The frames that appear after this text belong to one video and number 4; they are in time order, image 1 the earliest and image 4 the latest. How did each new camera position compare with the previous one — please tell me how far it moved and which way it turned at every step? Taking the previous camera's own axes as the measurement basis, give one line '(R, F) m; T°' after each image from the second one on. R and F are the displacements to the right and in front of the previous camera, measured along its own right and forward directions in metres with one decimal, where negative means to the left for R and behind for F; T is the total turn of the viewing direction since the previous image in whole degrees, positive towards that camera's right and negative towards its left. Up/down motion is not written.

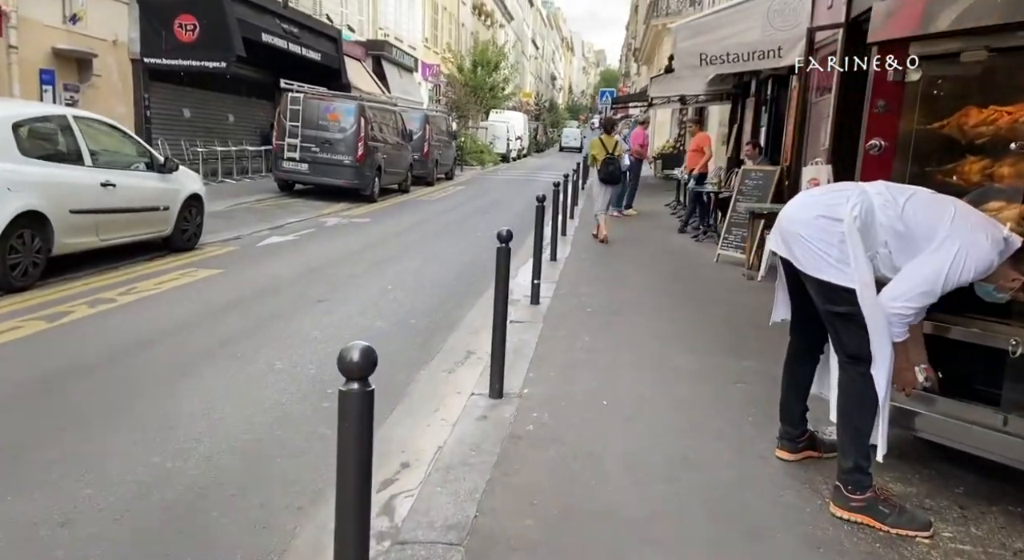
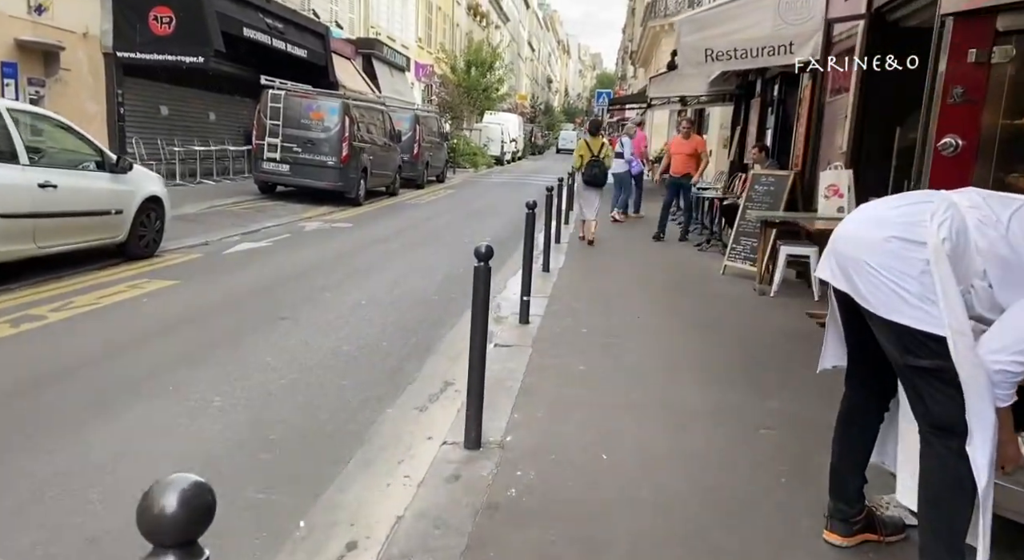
(+0.1, +0.8) m; 0°
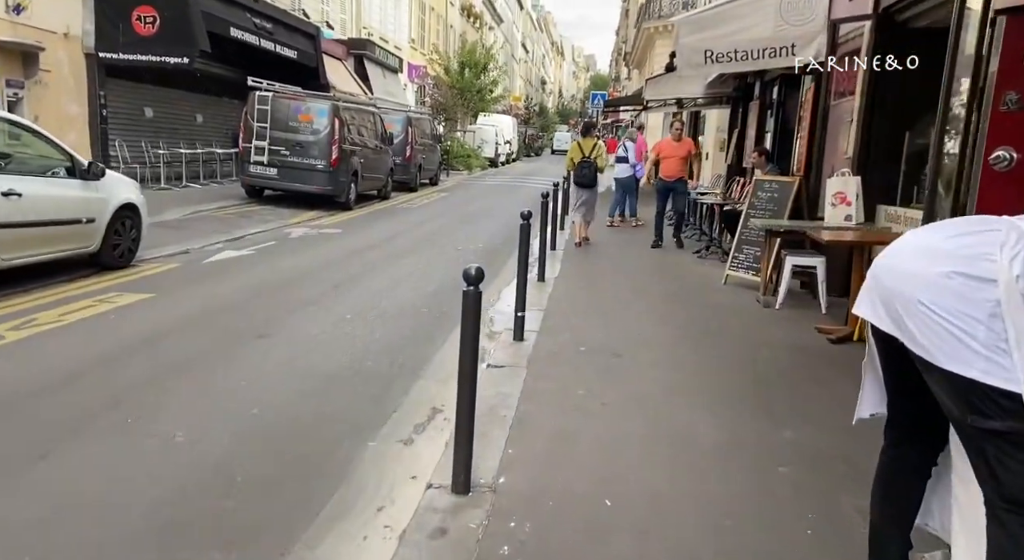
(0.0, +0.4) m; 0°
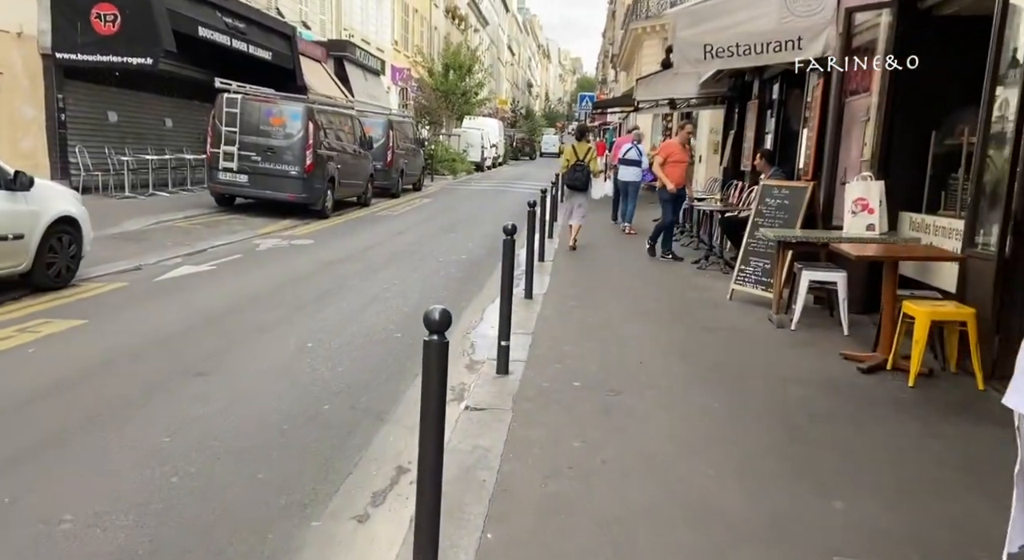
(0.0, +0.9) m; +1°
